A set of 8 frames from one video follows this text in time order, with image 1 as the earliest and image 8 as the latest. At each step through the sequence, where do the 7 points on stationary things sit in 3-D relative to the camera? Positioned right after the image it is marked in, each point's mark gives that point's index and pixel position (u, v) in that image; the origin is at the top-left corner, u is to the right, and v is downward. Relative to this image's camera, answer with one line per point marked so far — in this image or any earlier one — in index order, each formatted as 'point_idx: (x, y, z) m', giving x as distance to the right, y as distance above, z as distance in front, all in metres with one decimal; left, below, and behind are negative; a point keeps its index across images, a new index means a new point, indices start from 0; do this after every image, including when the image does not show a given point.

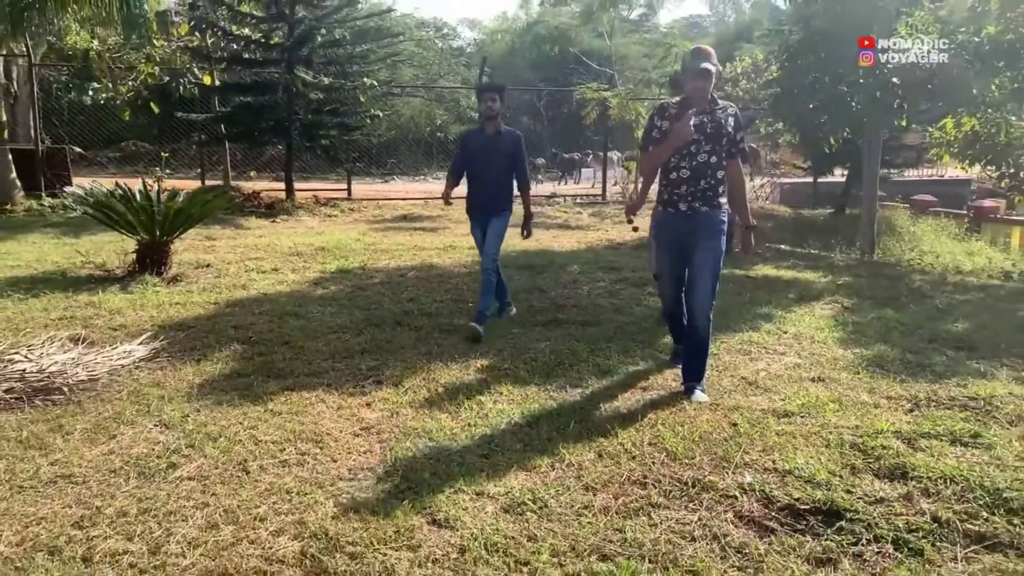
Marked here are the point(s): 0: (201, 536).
0: (-0.9, -0.7, +2.6) m
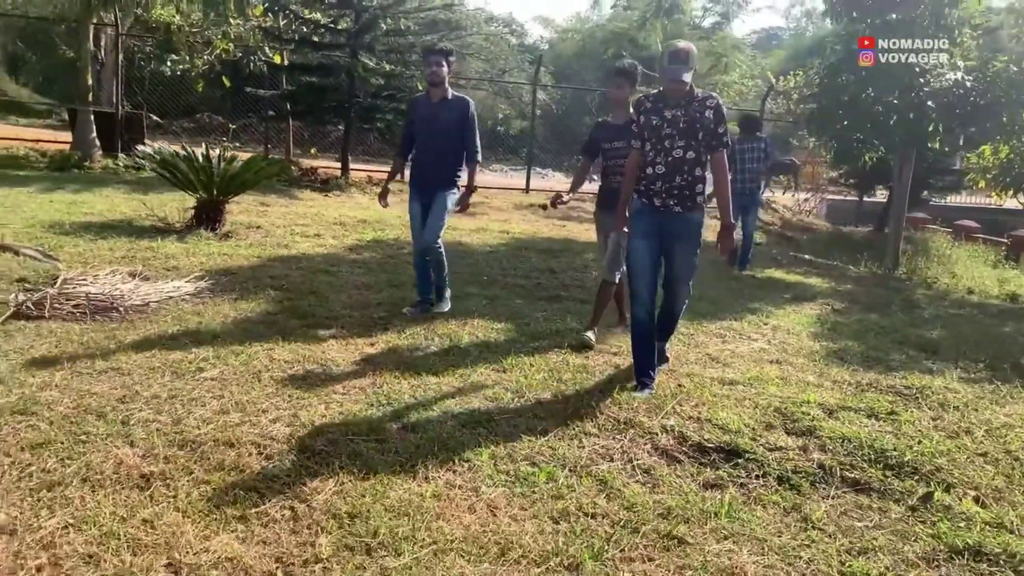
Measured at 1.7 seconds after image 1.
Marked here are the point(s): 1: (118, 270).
0: (-1.1, -0.5, +3.3) m
1: (-2.5, +0.1, +5.6) m
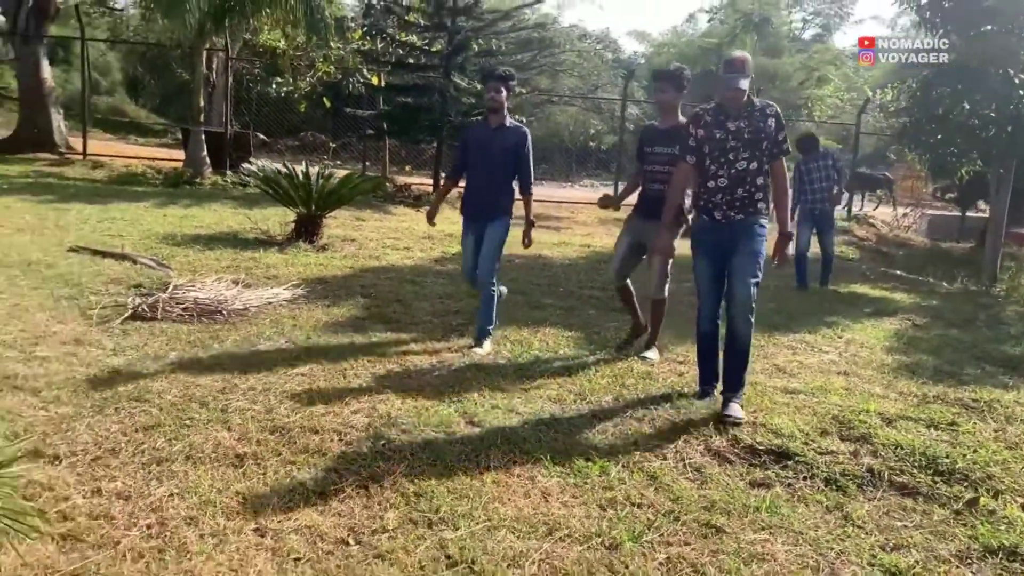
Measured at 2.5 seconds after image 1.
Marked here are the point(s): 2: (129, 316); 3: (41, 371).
0: (-0.9, -0.5, +3.7) m
1: (-2.0, +0.1, +6.2) m
2: (-2.1, -0.2, +4.9) m
3: (-2.1, -0.4, +3.9) m
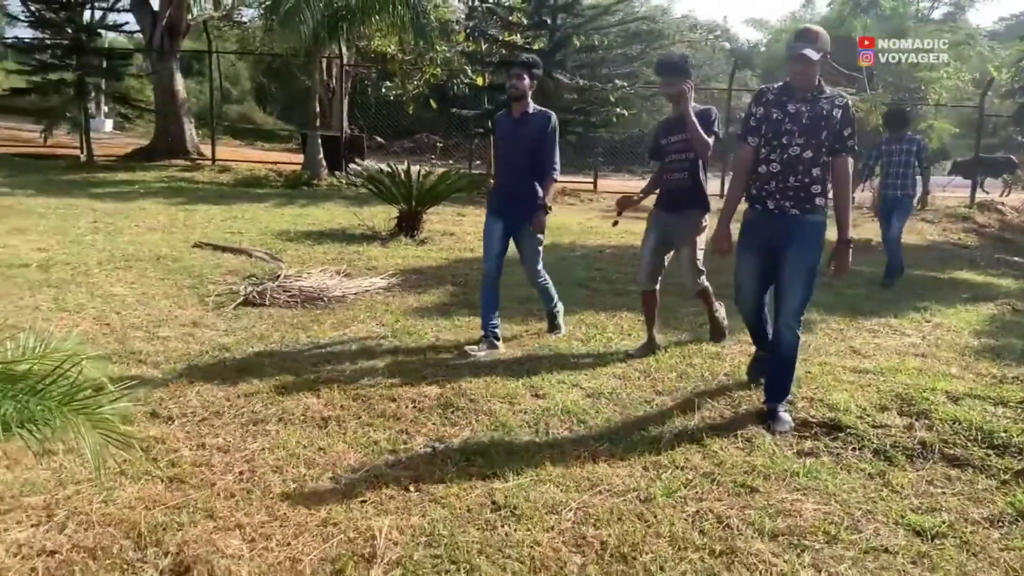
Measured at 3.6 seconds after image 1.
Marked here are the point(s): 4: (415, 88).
0: (-0.6, -0.4, +4.0) m
1: (-1.4, +0.1, +6.7) m
2: (-1.7, -0.1, +5.5) m
3: (-1.7, -0.3, +4.4) m
4: (-1.8, +3.8, +16.8) m
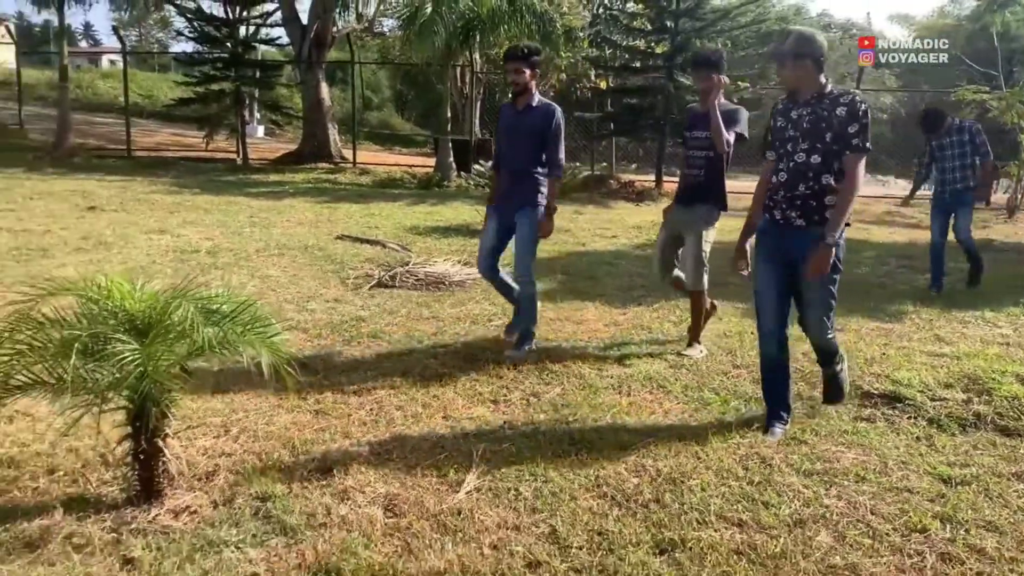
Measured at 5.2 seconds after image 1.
0: (-0.1, -0.3, +4.7) m
1: (-0.5, +0.2, +7.4) m
2: (-1.0, 0.0, +6.3) m
3: (-1.2, -0.2, +5.2) m
4: (+0.6, +3.9, +17.5) m
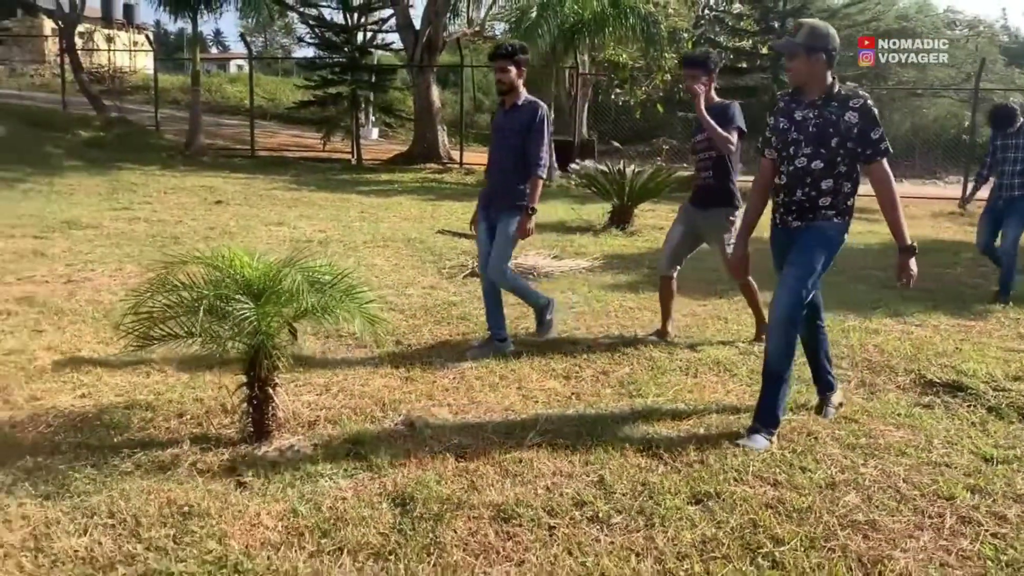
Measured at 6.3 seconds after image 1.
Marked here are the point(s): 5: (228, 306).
0: (+0.3, -0.2, +5.0) m
1: (+0.3, +0.3, +7.7) m
2: (-0.3, +0.1, +6.7) m
3: (-0.7, -0.1, +5.7) m
4: (+2.7, +3.9, +17.6) m
5: (-1.0, -0.1, +3.0) m
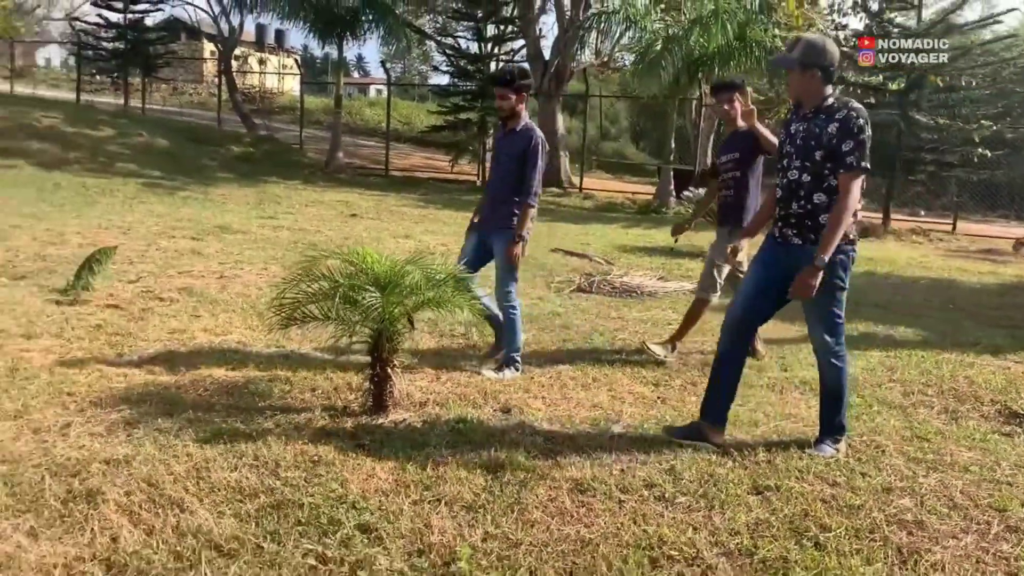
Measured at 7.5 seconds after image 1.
0: (+0.9, -0.3, +5.3) m
1: (+1.3, +0.1, +8.1) m
2: (+0.5, 0.0, +7.1) m
3: (0.0, -0.2, +6.1) m
4: (+5.1, +3.2, +17.6) m
5: (-0.6, 0.0, +3.5) m
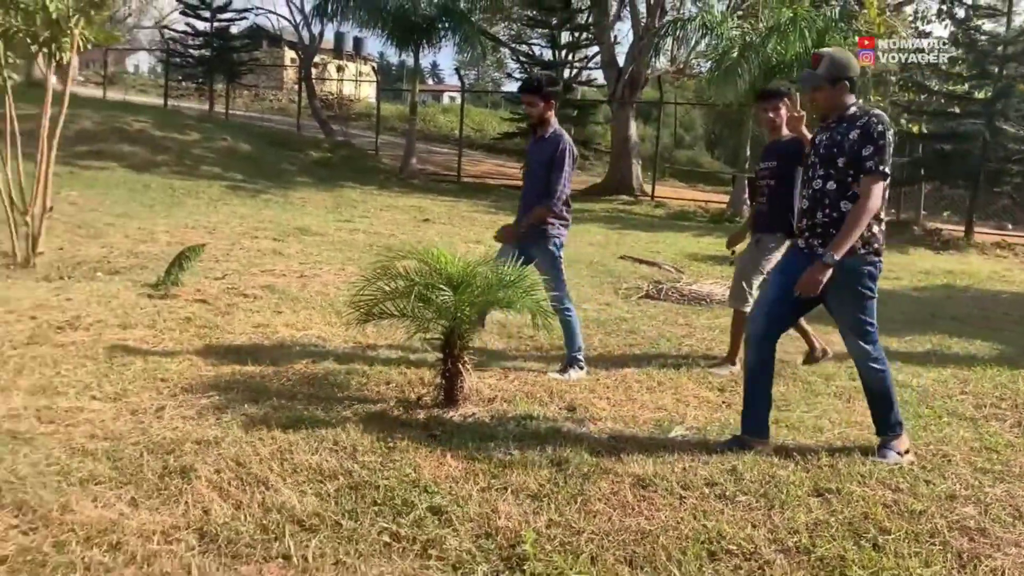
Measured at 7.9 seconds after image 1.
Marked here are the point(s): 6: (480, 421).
0: (+1.3, -0.4, +5.4) m
1: (+1.9, +0.1, +8.1) m
2: (+1.1, -0.1, +7.2) m
3: (+0.5, -0.2, +6.2) m
4: (+6.6, +3.0, +17.3) m
5: (-0.3, 0.0, +3.7) m
6: (-0.1, -0.6, +3.7) m
